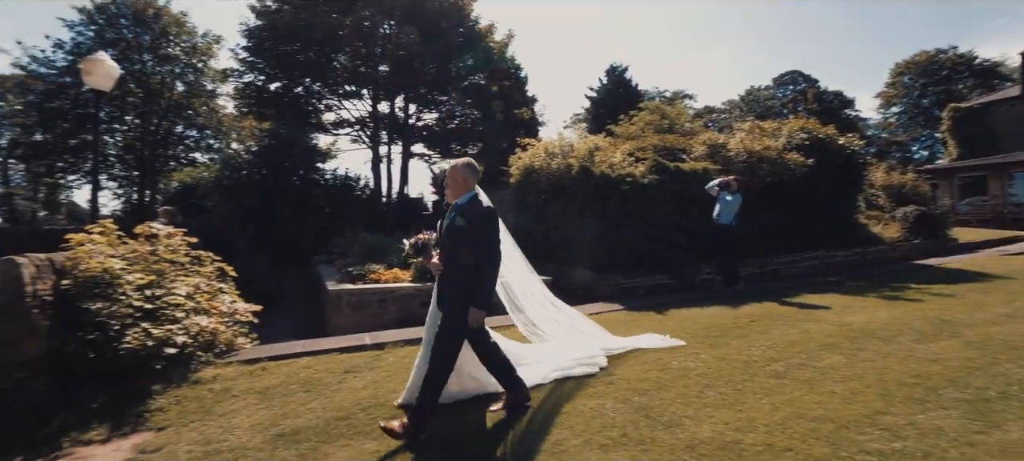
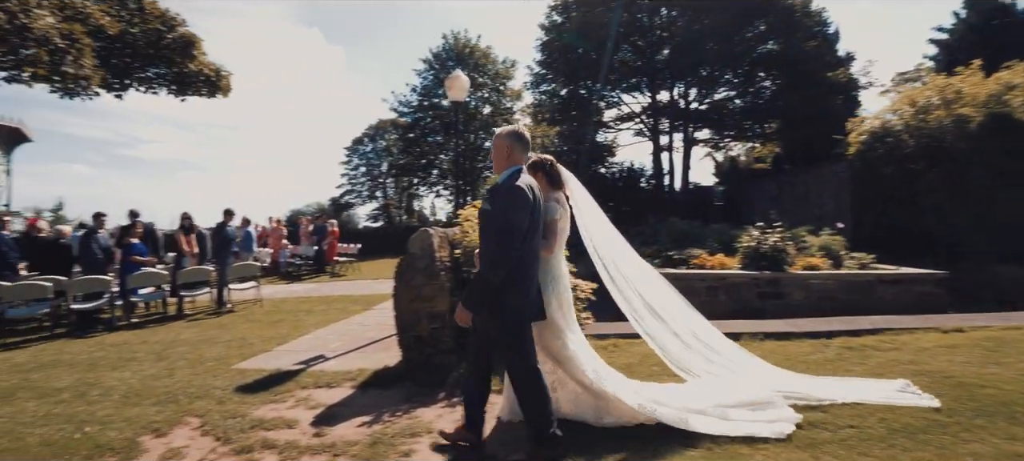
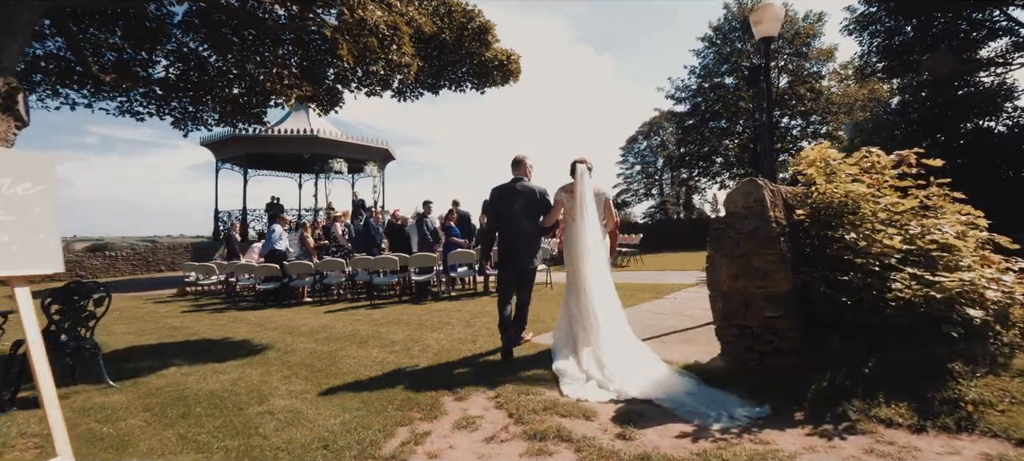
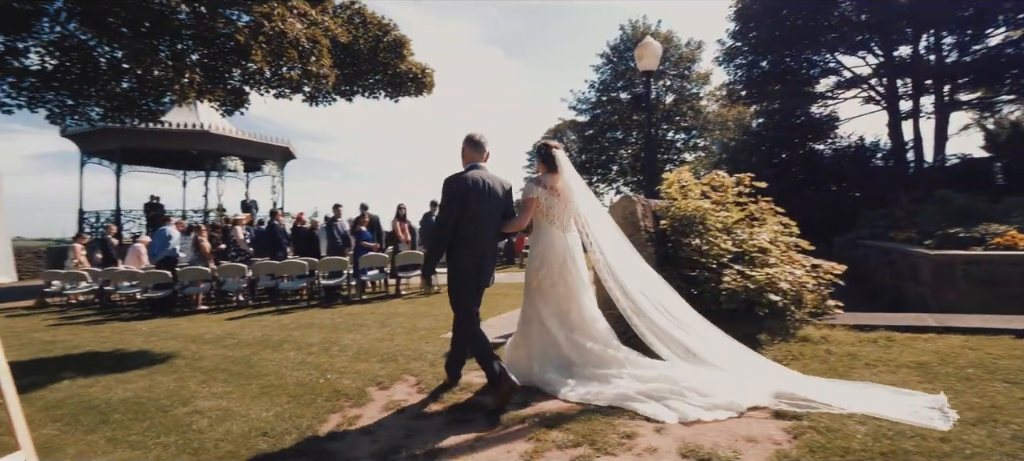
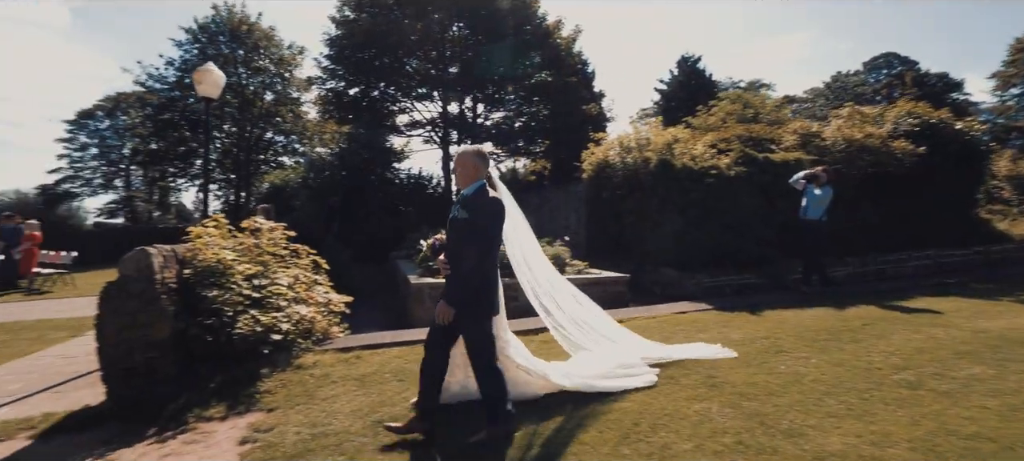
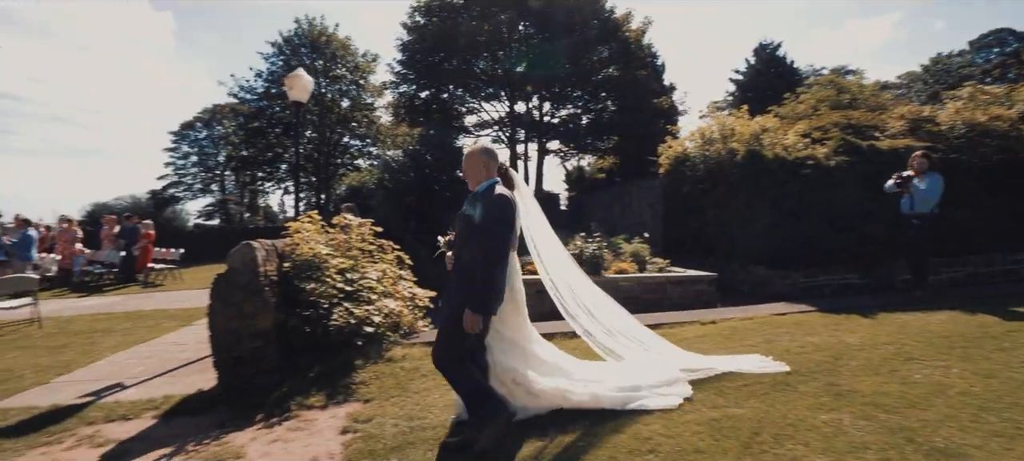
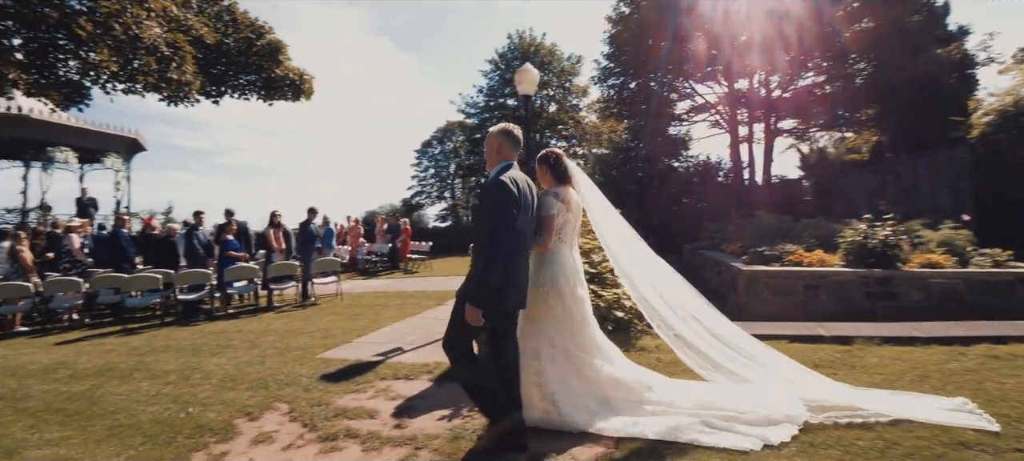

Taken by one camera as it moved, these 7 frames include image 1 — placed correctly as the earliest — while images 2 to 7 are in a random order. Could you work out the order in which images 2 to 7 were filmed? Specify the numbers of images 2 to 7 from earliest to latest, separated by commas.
5, 6, 2, 7, 4, 3
